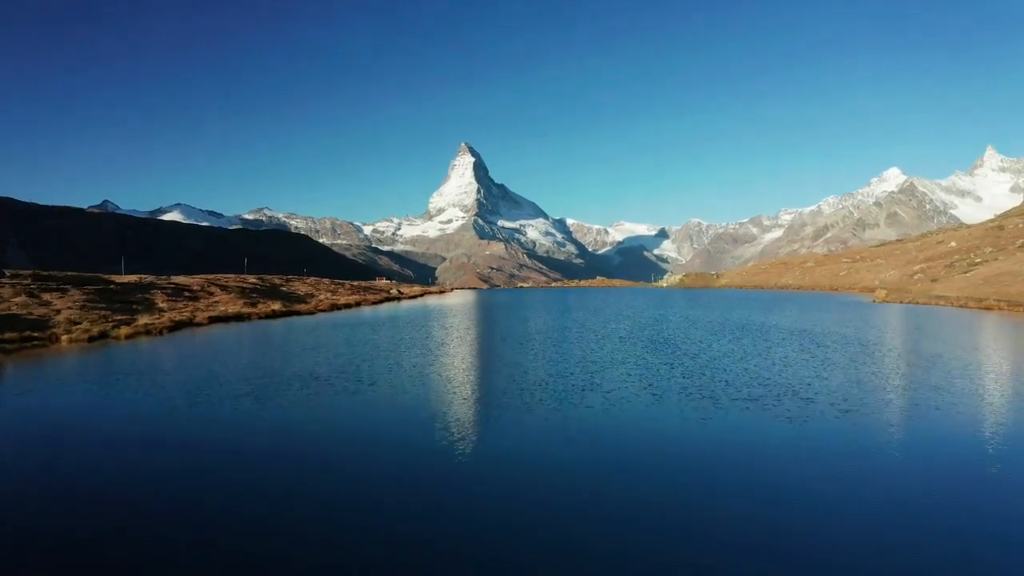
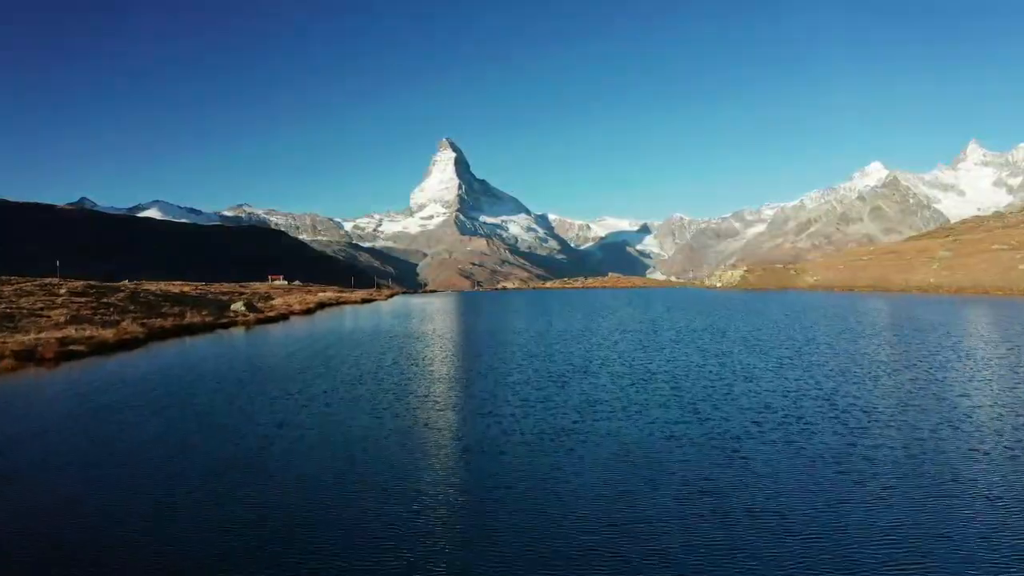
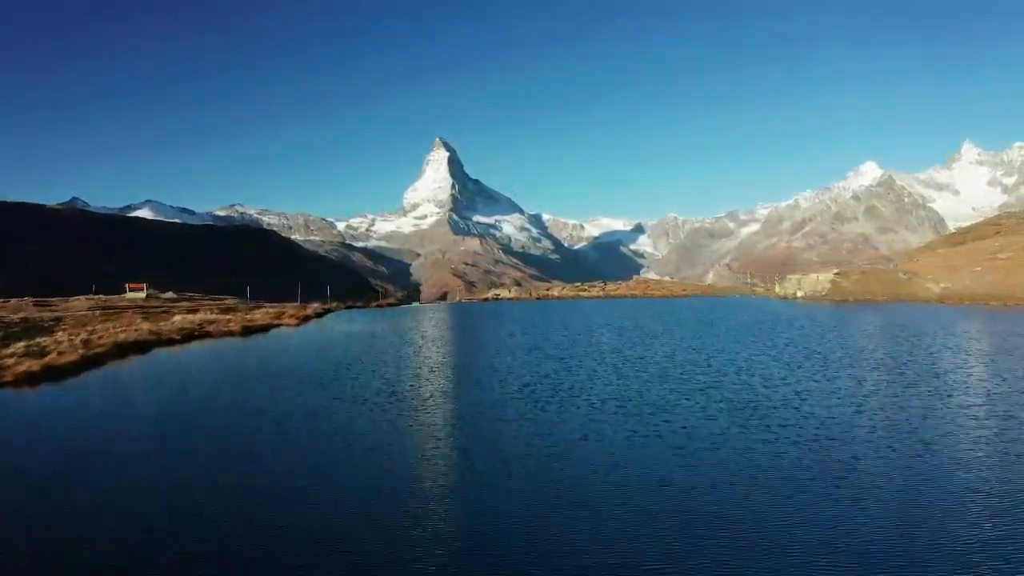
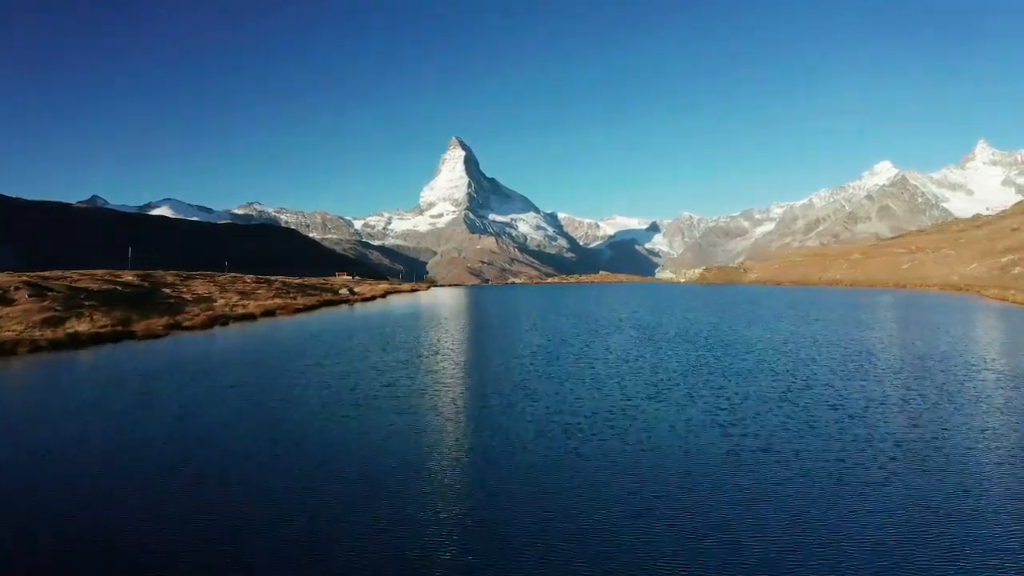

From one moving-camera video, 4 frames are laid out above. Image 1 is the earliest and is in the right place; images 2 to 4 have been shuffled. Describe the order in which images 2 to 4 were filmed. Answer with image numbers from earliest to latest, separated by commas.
4, 2, 3
